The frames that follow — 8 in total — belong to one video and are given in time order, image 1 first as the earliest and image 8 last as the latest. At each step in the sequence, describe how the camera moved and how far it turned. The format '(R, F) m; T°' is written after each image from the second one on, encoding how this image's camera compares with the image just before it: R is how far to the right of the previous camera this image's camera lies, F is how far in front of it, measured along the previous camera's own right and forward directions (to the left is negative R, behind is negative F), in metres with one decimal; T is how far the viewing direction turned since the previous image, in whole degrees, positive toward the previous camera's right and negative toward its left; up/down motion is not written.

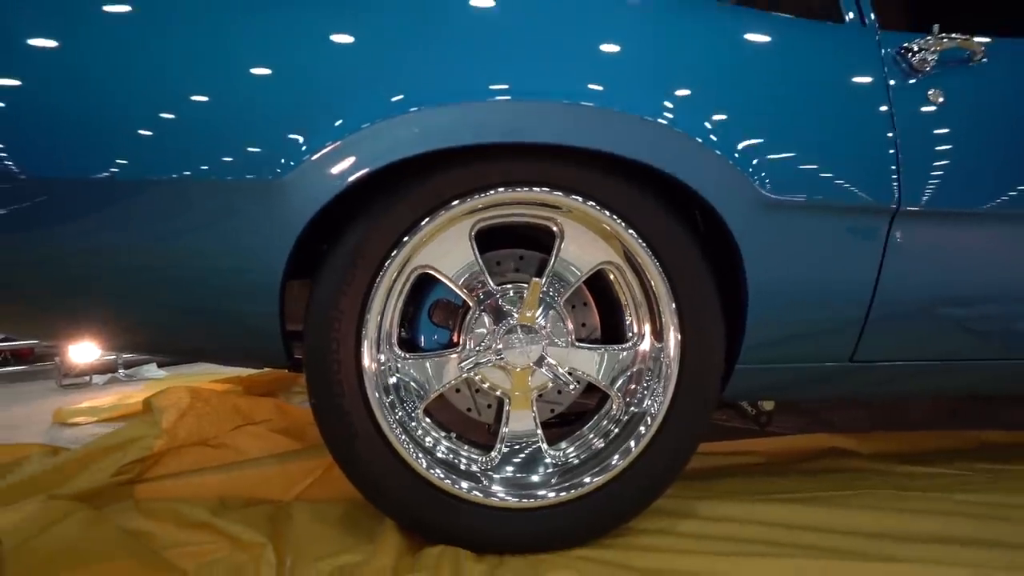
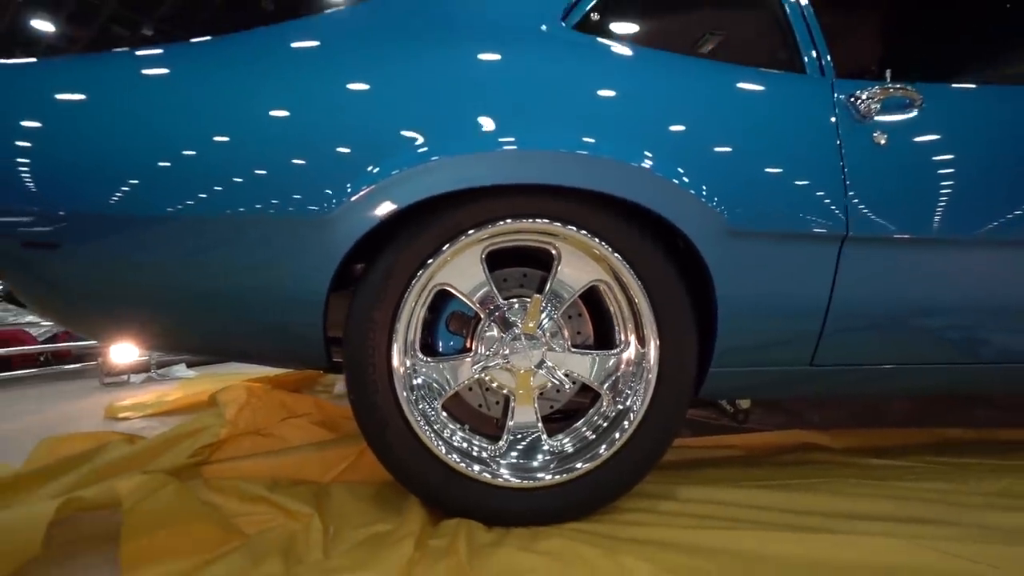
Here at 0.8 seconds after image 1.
(0.0, -0.2) m; -1°
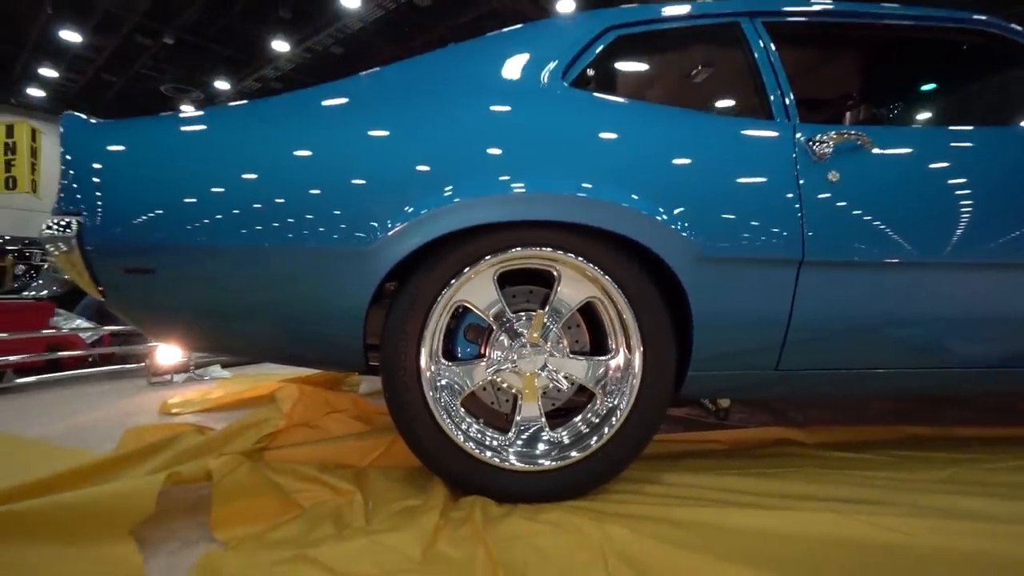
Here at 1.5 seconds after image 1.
(0.0, -0.2) m; -1°
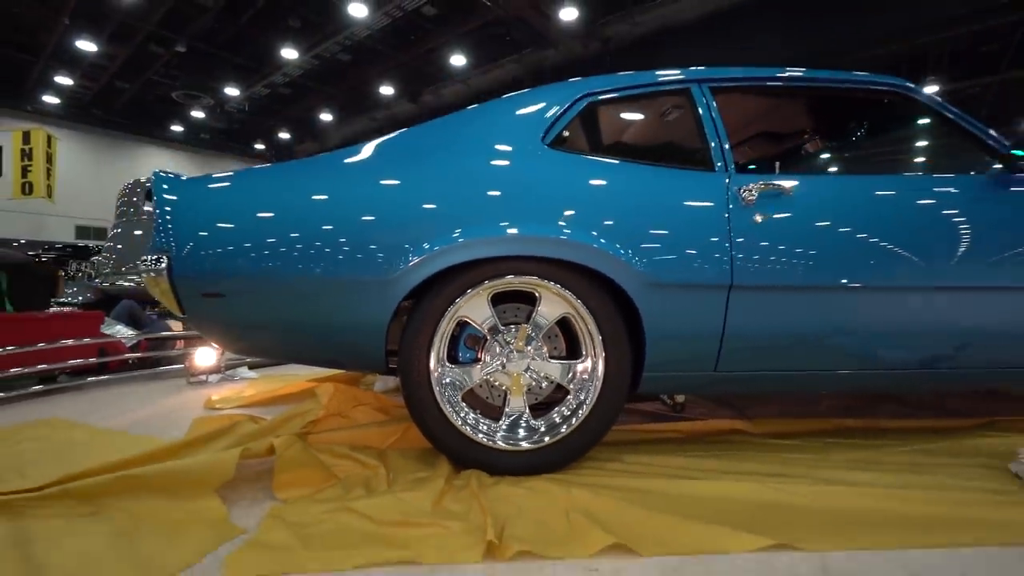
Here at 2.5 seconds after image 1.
(0.0, -0.3) m; 0°
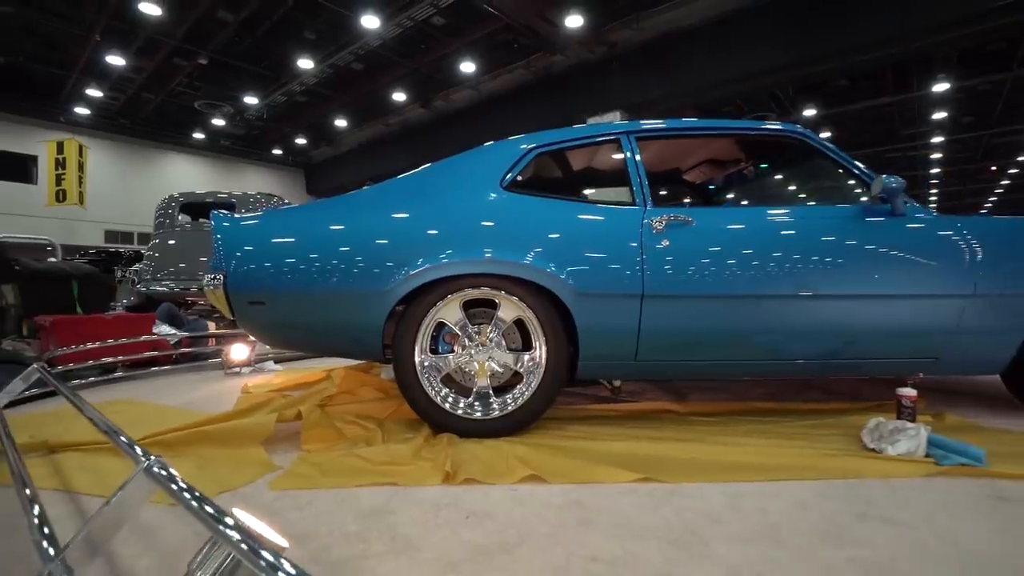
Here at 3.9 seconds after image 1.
(+0.2, -0.5) m; -2°
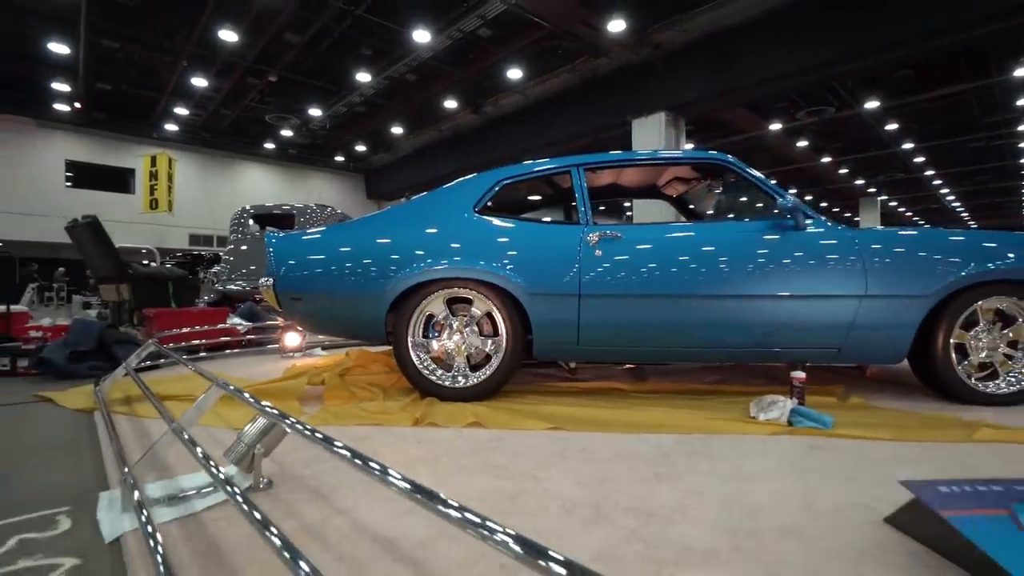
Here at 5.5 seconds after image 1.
(+0.4, -0.6) m; -6°
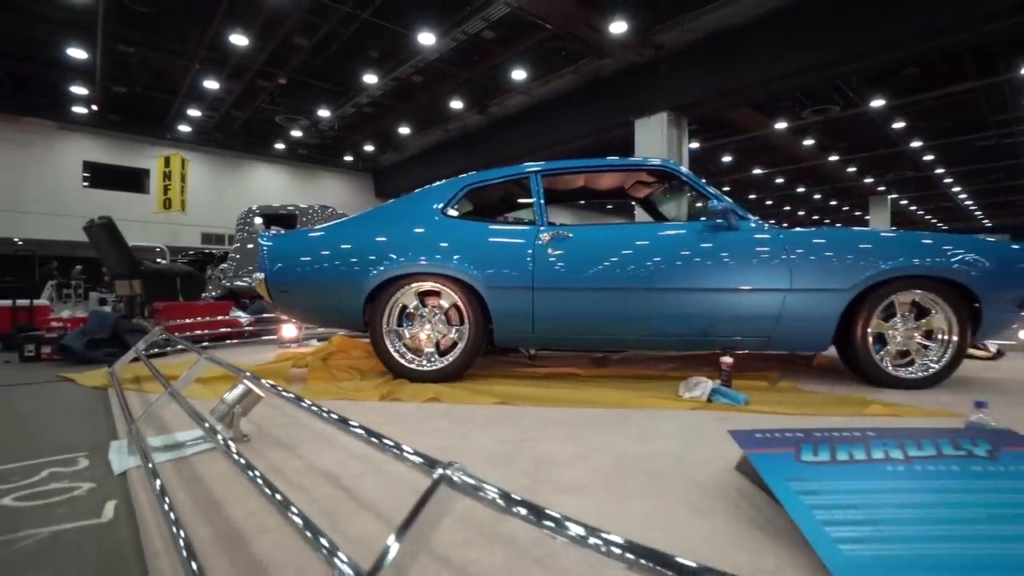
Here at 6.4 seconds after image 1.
(+0.3, -0.3) m; -1°
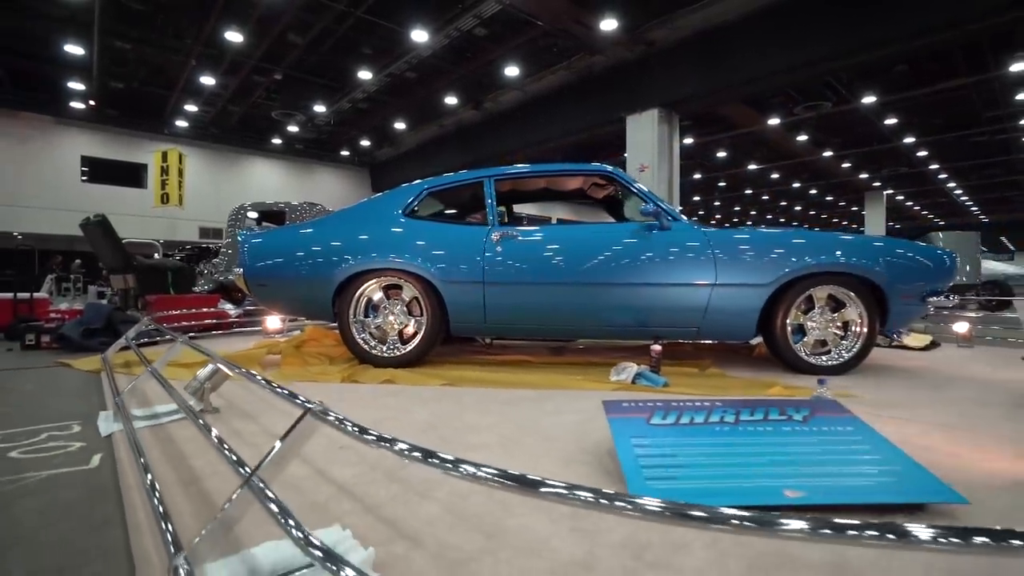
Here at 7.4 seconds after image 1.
(+0.3, -0.3) m; 0°
